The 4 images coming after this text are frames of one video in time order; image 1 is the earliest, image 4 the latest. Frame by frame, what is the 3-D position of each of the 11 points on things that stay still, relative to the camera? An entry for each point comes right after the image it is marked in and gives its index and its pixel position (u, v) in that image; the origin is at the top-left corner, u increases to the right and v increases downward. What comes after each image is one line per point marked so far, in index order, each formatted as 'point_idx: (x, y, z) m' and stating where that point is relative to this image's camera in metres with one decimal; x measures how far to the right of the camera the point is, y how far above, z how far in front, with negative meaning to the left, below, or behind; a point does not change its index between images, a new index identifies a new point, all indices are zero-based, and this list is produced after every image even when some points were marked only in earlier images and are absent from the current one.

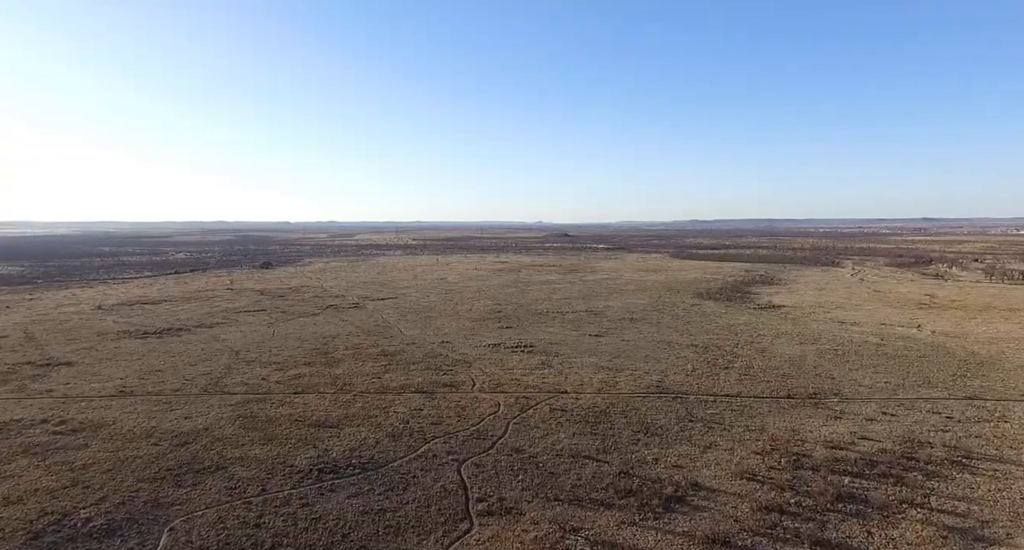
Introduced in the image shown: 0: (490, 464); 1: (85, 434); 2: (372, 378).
0: (-0.4, -3.2, +9.6) m
1: (-7.9, -2.9, +10.4) m
2: (-3.6, -2.6, +14.5) m
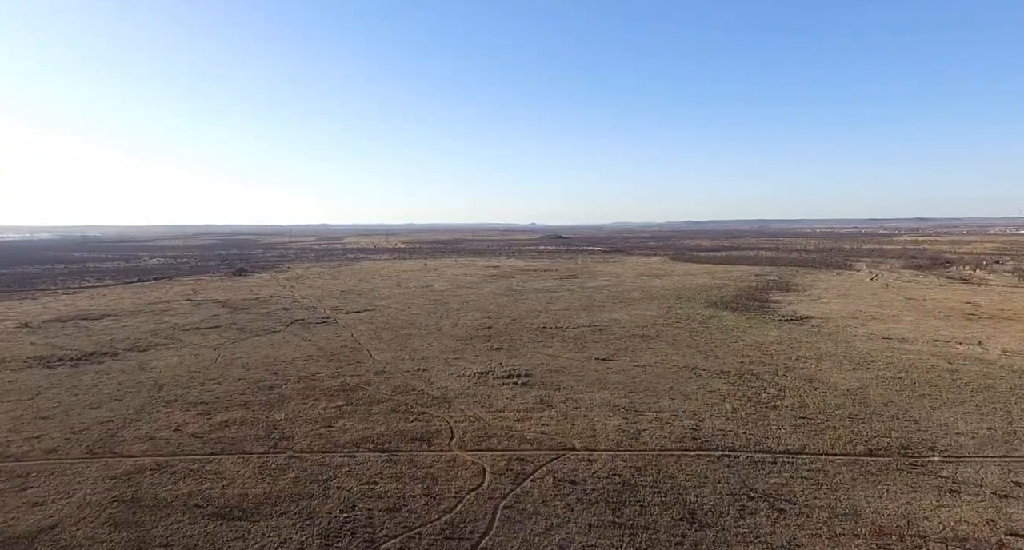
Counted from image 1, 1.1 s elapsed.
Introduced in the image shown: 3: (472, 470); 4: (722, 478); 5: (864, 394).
0: (-0.5, -3.5, +6.2) m
1: (-8.0, -3.3, +7.0) m
2: (-3.8, -3.0, +11.1) m
3: (-0.6, -3.1, +9.2) m
4: (+3.3, -3.2, +8.9) m
5: (+8.0, -2.7, +12.9) m
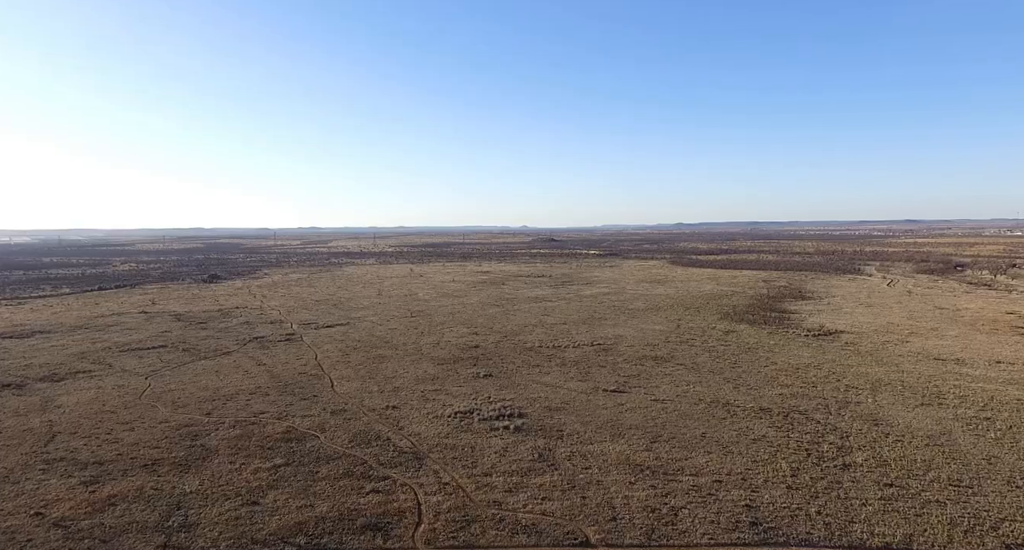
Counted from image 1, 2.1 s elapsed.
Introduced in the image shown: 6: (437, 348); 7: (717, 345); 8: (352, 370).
0: (-0.6, -3.8, +3.3) m
1: (-8.1, -3.6, +4.0) m
2: (-3.9, -3.3, +8.1) m
3: (-0.8, -3.5, +6.3) m
4: (+3.2, -3.5, +6.1) m
5: (+7.8, -3.0, +10.1) m
6: (-2.5, -2.4, +18.8) m
7: (+6.9, -2.3, +19.1) m
8: (-4.6, -2.7, +16.3) m
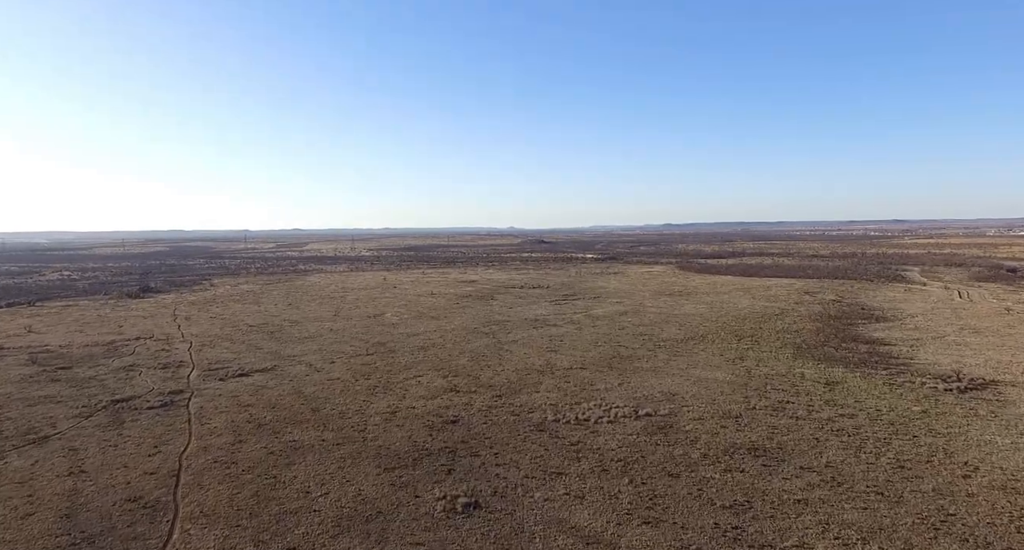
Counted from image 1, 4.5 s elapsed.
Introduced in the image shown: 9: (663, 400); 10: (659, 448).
0: (-0.2, -4.4, -3.8) m
1: (-7.7, -4.3, -3.3) m
2: (-3.7, -4.0, +1.0) m
3: (-0.5, -4.1, -0.8) m
4: (+3.5, -4.1, -1.0) m
5: (+8.0, -3.6, +3.2) m
6: (-2.5, -3.0, +11.7) m
7: (+6.9, -2.9, +12.1) m
8: (-4.5, -3.3, +9.1) m
9: (+3.5, -2.8, +13.4) m
10: (+2.7, -3.1, +10.6) m
